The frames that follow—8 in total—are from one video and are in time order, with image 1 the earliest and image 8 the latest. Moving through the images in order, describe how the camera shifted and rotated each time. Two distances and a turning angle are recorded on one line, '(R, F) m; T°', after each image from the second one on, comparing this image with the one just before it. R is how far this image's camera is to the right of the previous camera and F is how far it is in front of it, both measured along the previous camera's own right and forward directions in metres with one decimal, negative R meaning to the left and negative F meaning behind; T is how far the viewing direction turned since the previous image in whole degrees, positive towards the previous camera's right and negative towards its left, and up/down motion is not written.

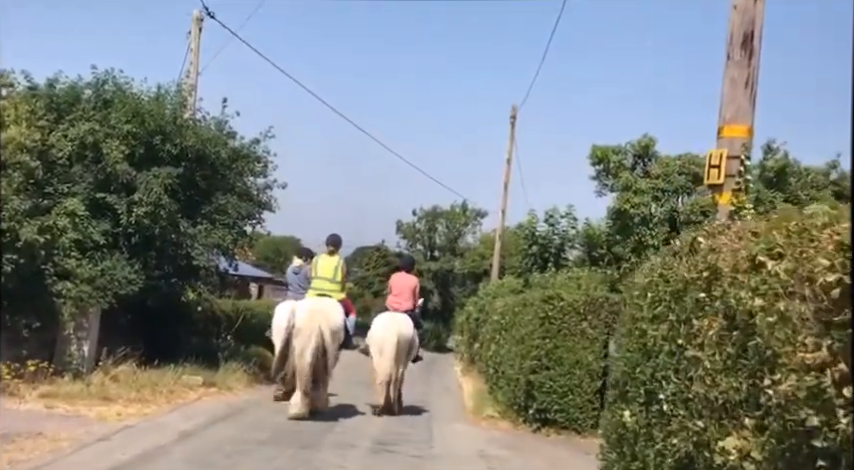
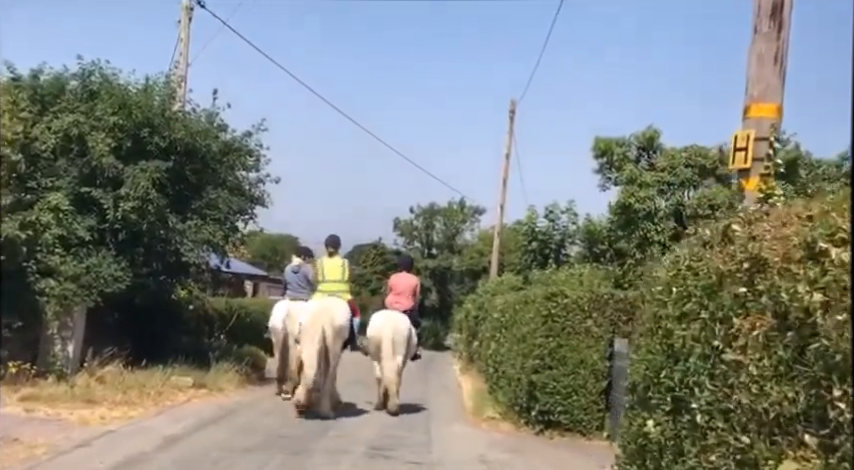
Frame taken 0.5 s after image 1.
(0.0, +0.5) m; 0°
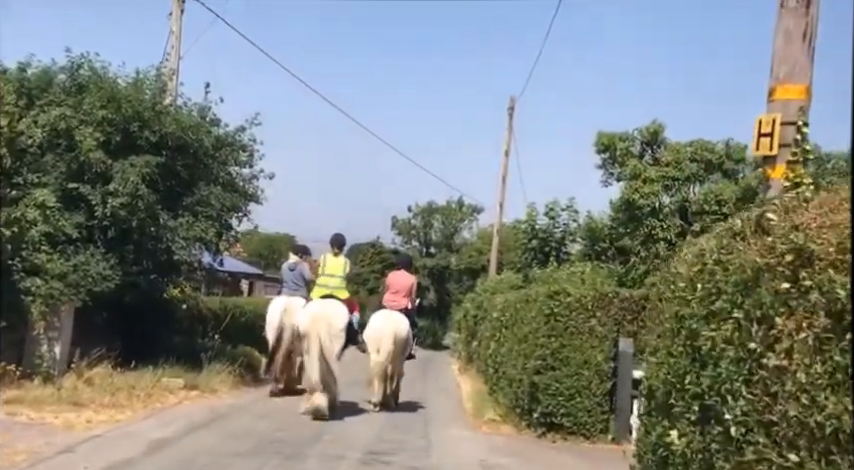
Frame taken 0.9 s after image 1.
(0.0, +0.4) m; 0°
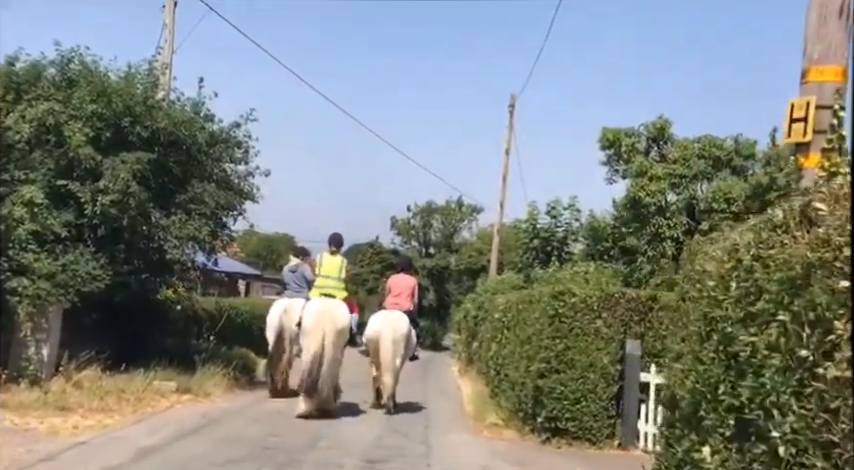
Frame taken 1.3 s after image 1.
(0.0, +0.4) m; 0°
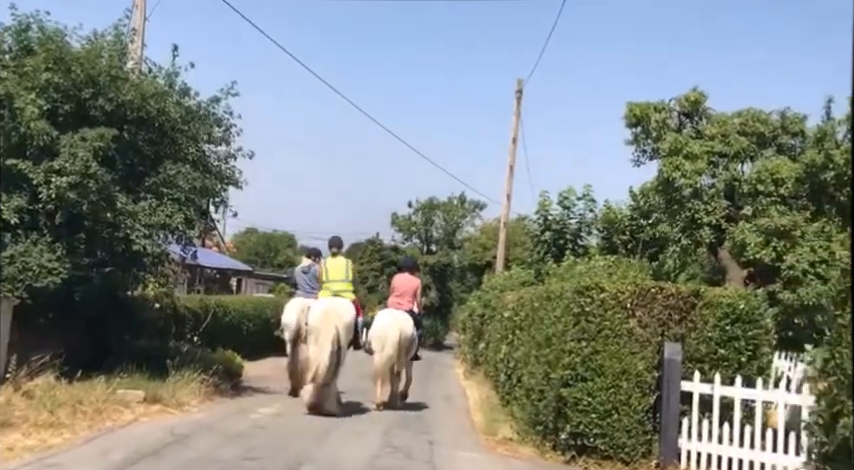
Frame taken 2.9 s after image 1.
(0.0, +1.6) m; 0°
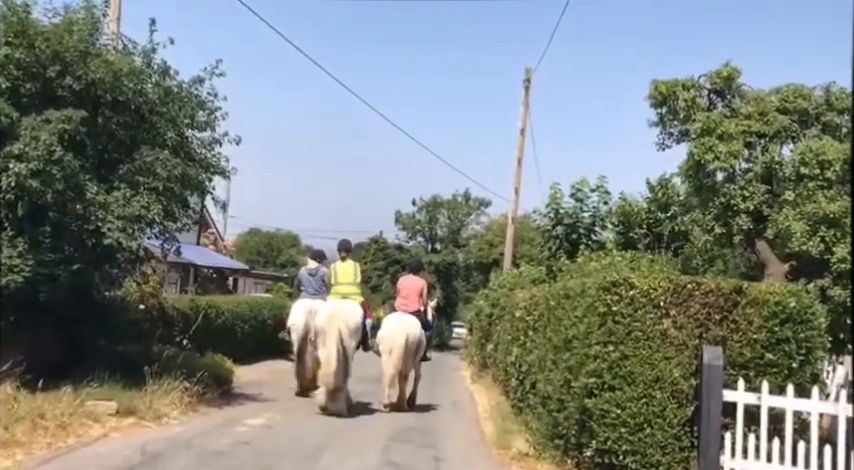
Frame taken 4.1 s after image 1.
(0.0, +1.2) m; 0°
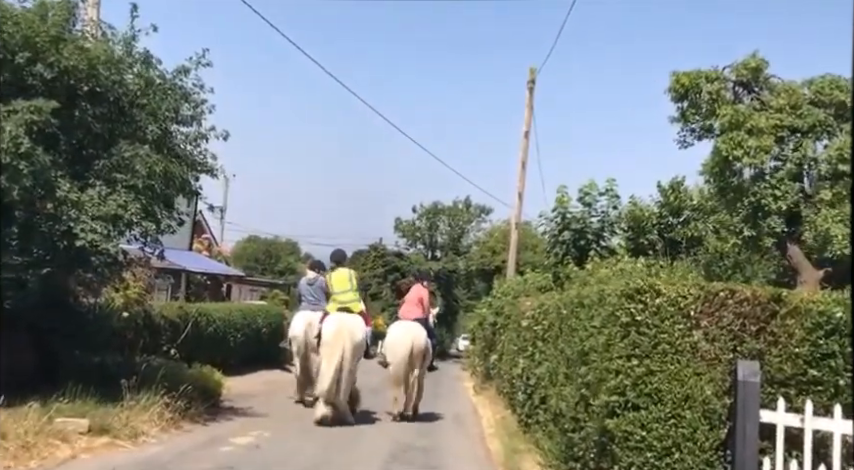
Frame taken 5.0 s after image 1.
(0.0, +0.9) m; 0°
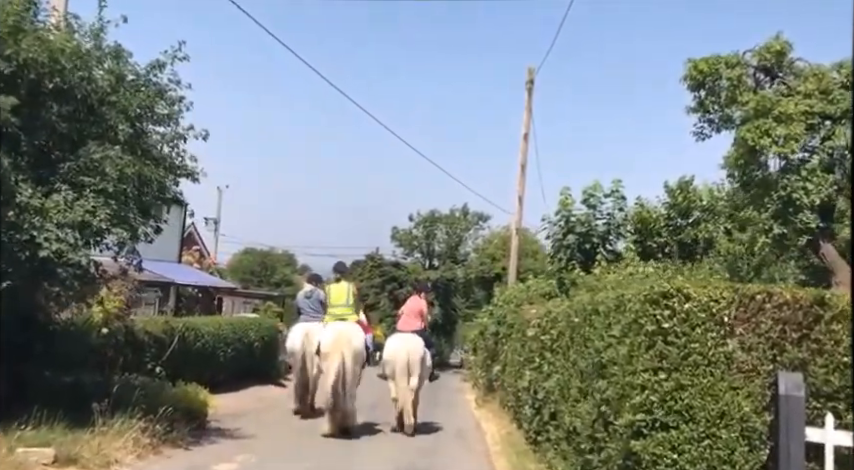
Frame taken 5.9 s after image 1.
(0.0, +0.9) m; 0°
